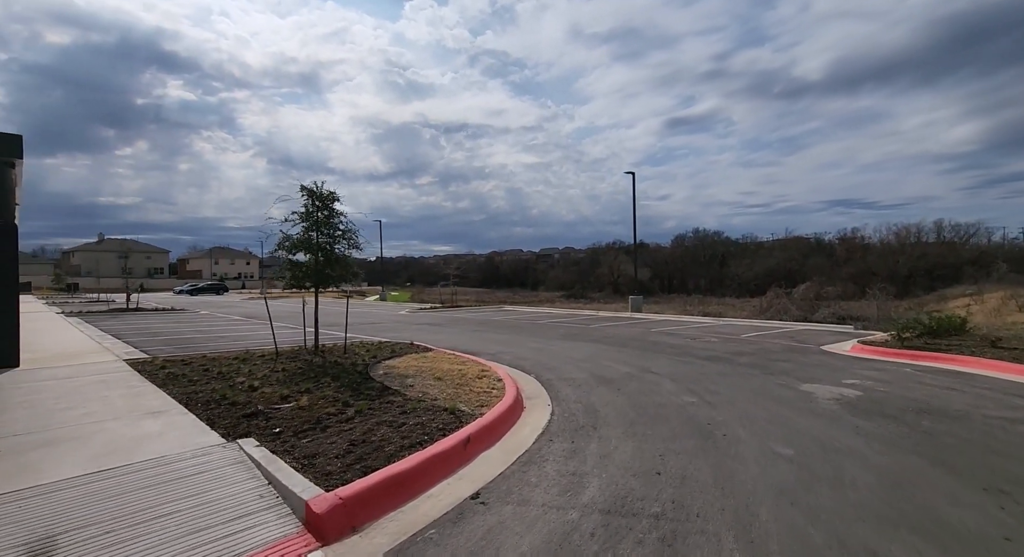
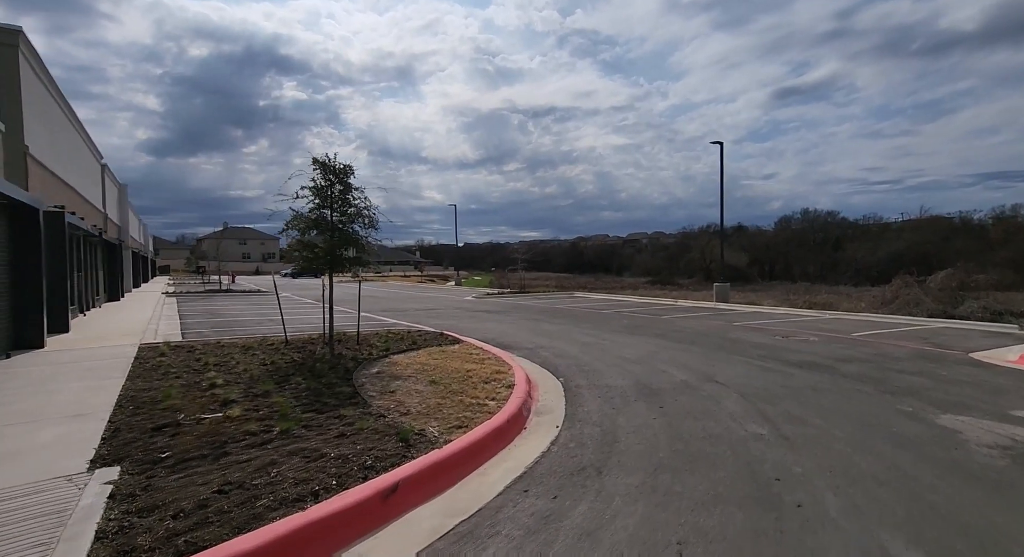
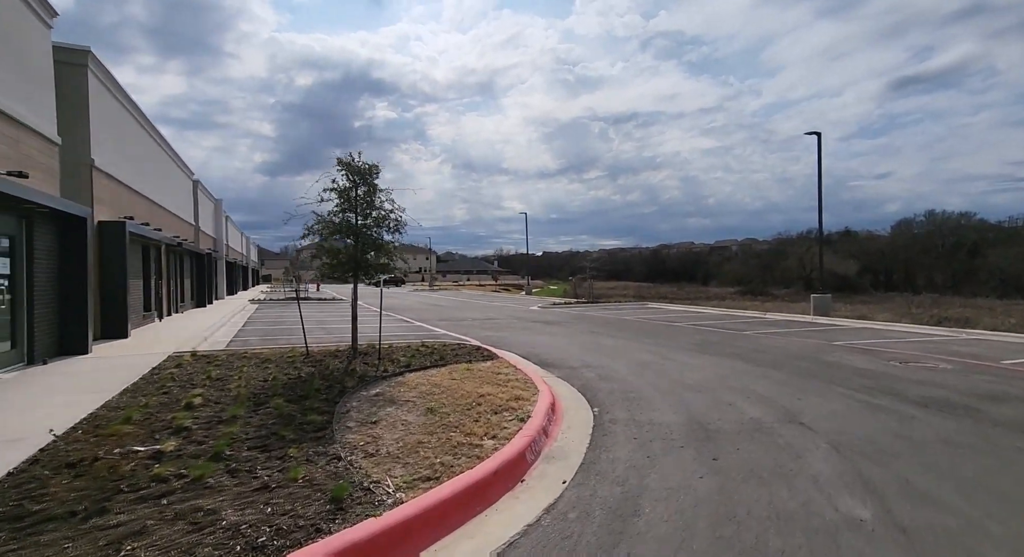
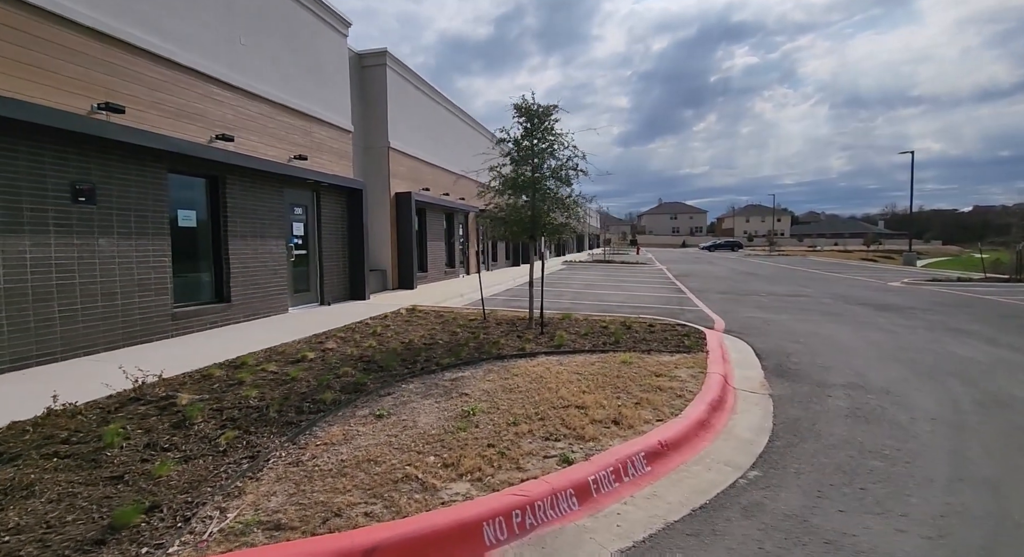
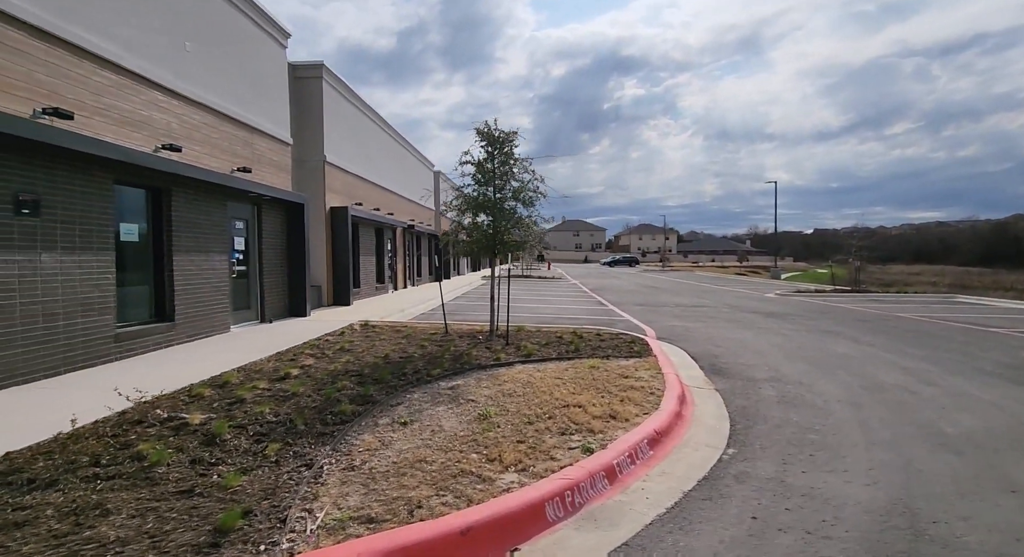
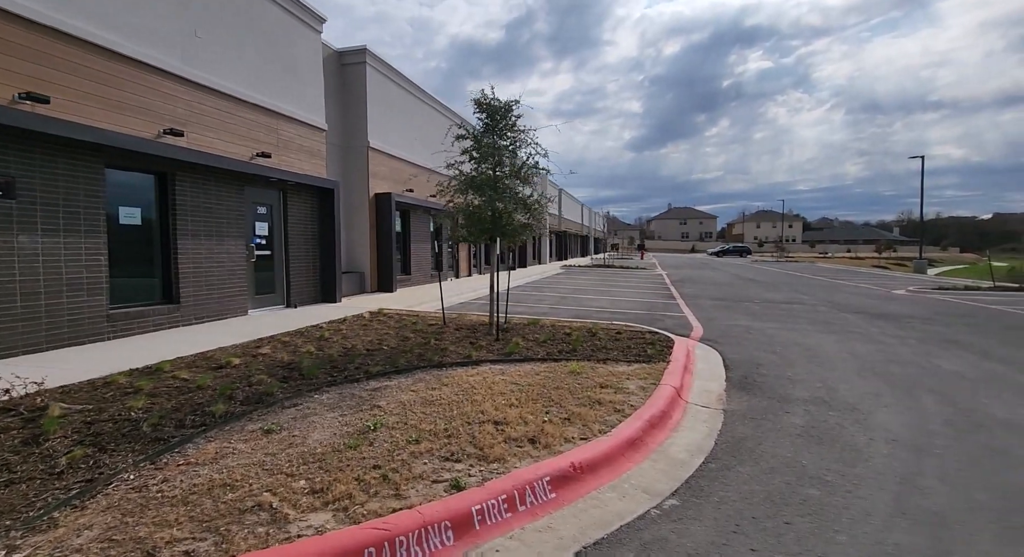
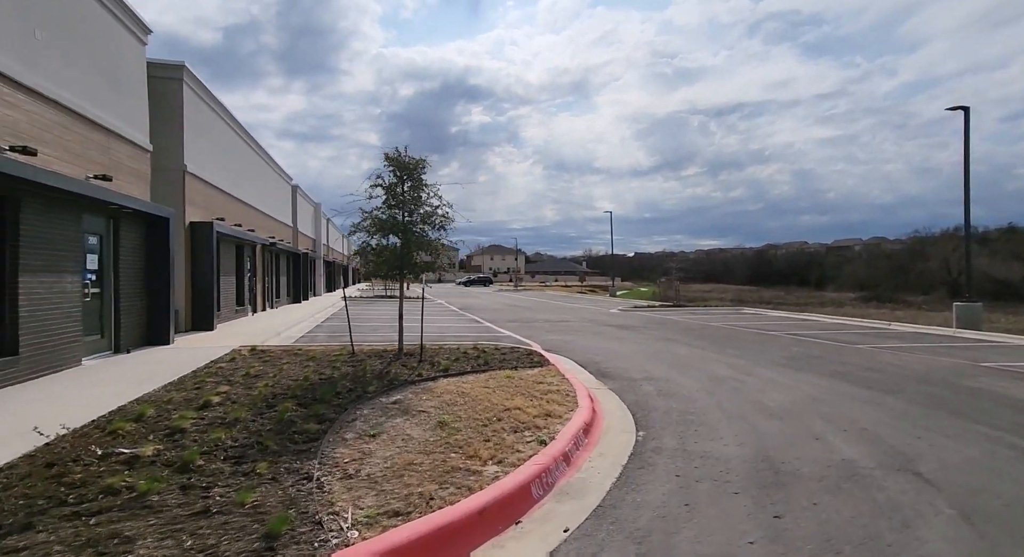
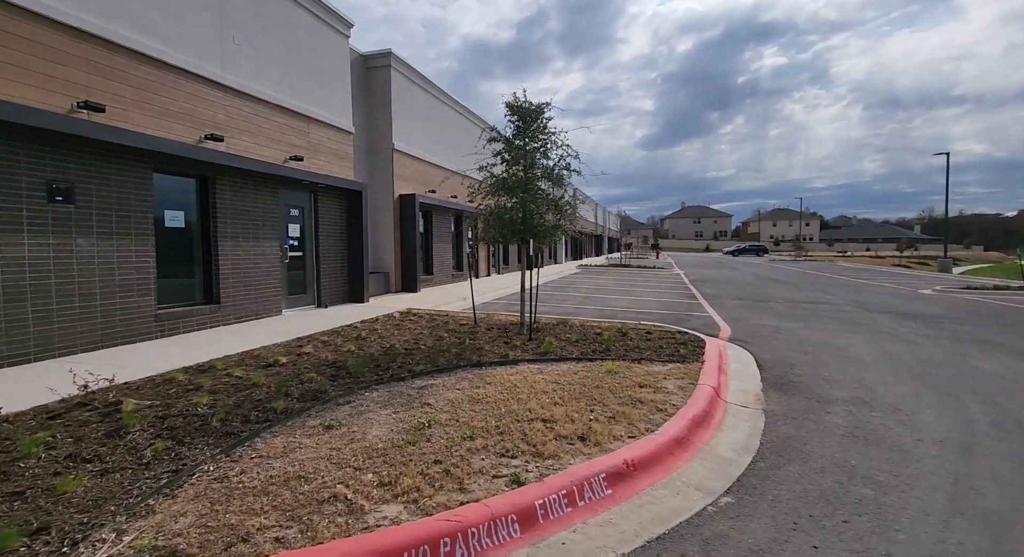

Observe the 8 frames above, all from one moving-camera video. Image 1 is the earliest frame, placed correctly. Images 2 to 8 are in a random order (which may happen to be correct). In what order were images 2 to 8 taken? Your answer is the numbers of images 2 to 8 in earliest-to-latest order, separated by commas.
2, 3, 7, 5, 4, 8, 6
